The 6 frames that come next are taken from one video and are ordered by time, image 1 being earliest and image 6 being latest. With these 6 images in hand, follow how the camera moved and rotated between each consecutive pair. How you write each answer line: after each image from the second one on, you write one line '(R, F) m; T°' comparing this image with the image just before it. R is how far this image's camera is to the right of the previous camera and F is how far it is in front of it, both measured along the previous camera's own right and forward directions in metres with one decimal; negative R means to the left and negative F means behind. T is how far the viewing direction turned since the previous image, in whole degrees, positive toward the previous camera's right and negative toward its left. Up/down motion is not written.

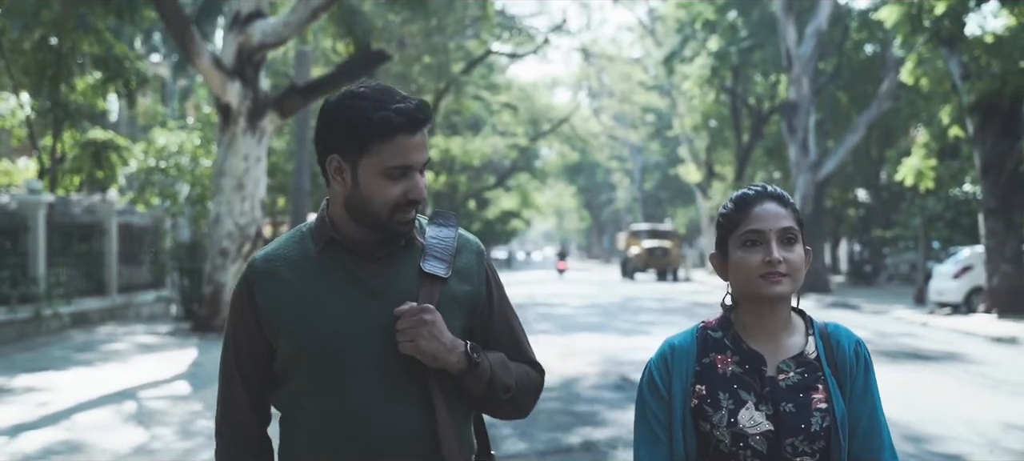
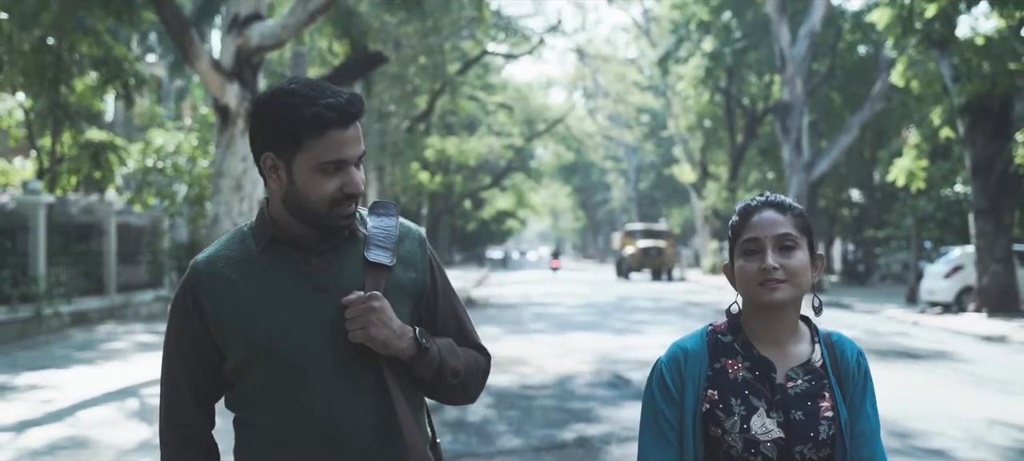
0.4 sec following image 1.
(0.0, -0.2) m; 0°
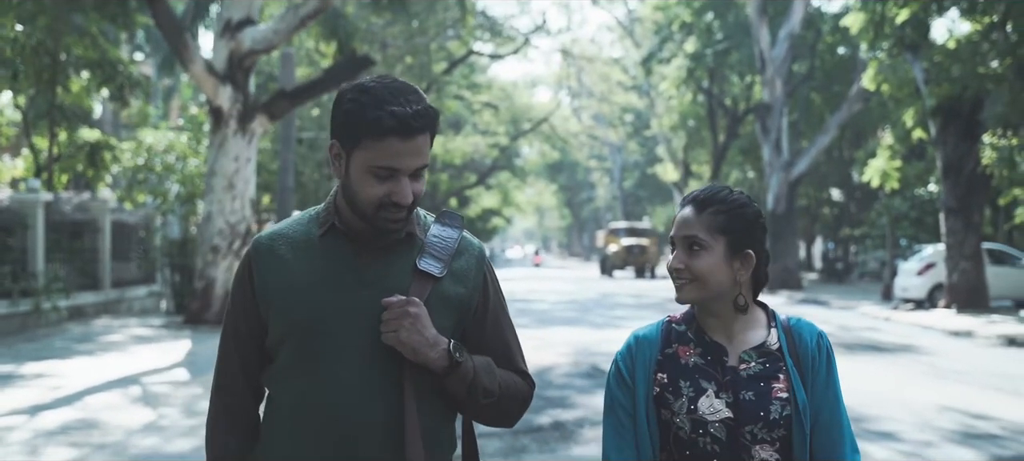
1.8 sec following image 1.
(0.0, -0.5) m; +1°
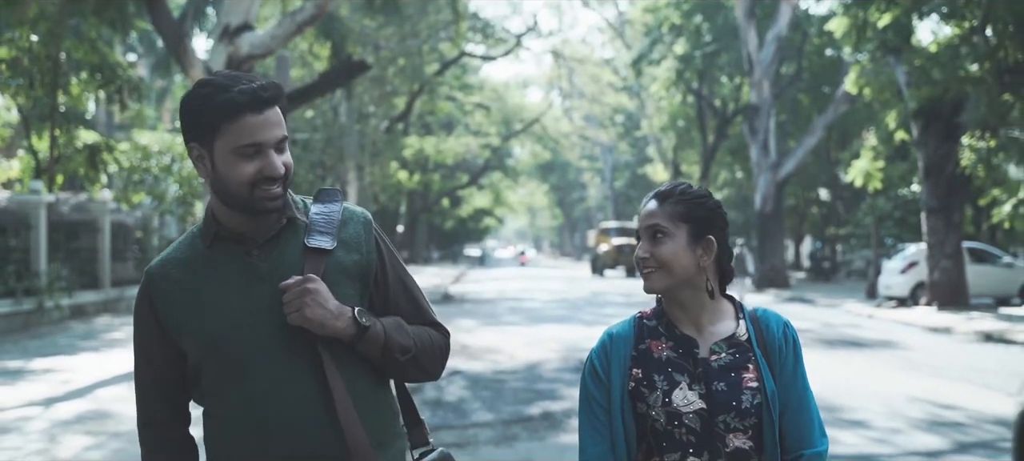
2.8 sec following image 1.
(0.0, -0.4) m; 0°
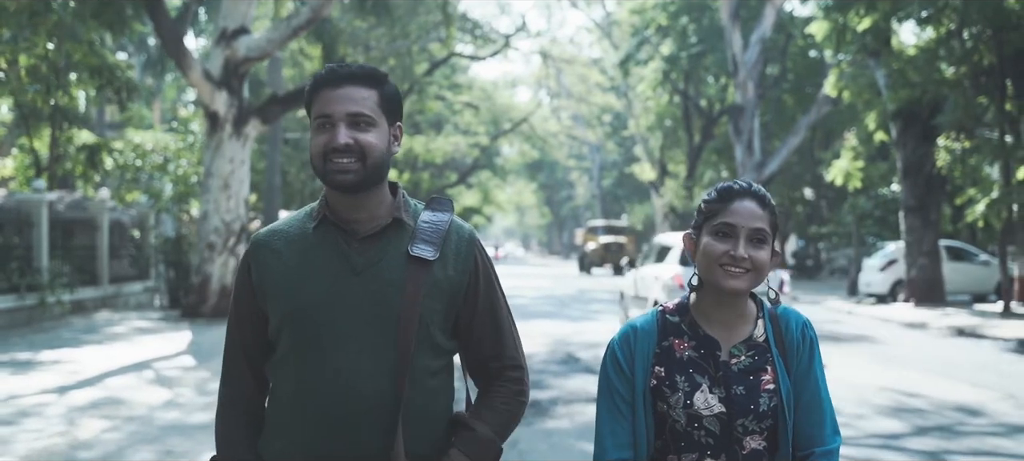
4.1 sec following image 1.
(0.0, -0.5) m; +1°
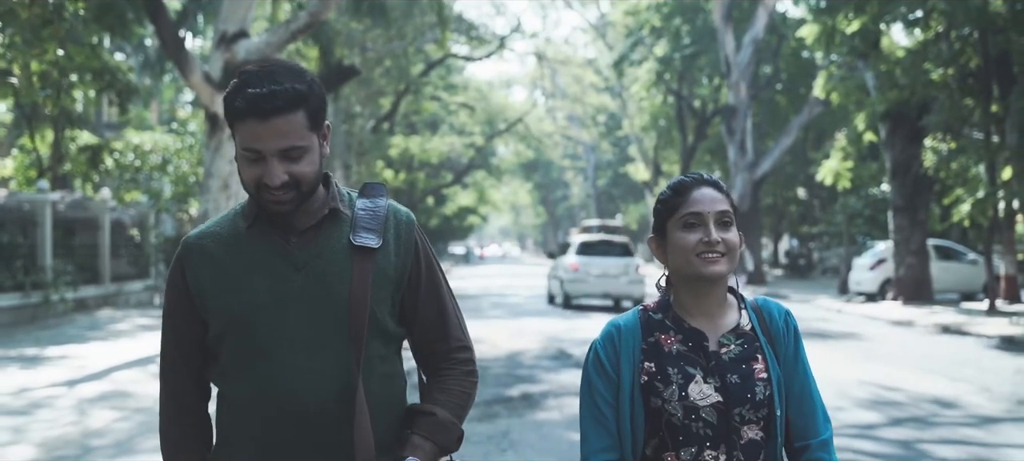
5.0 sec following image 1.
(0.0, -0.3) m; 0°
